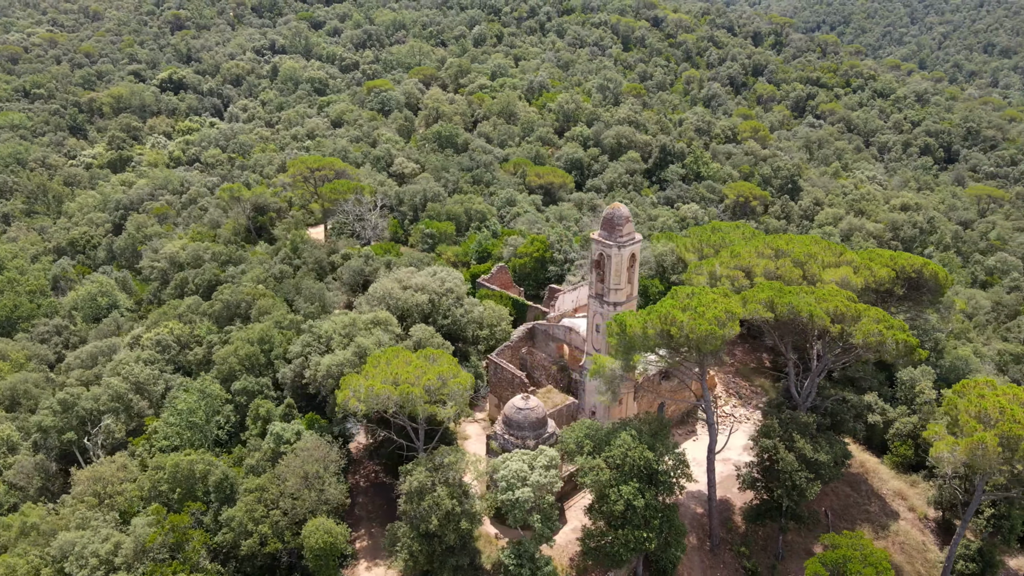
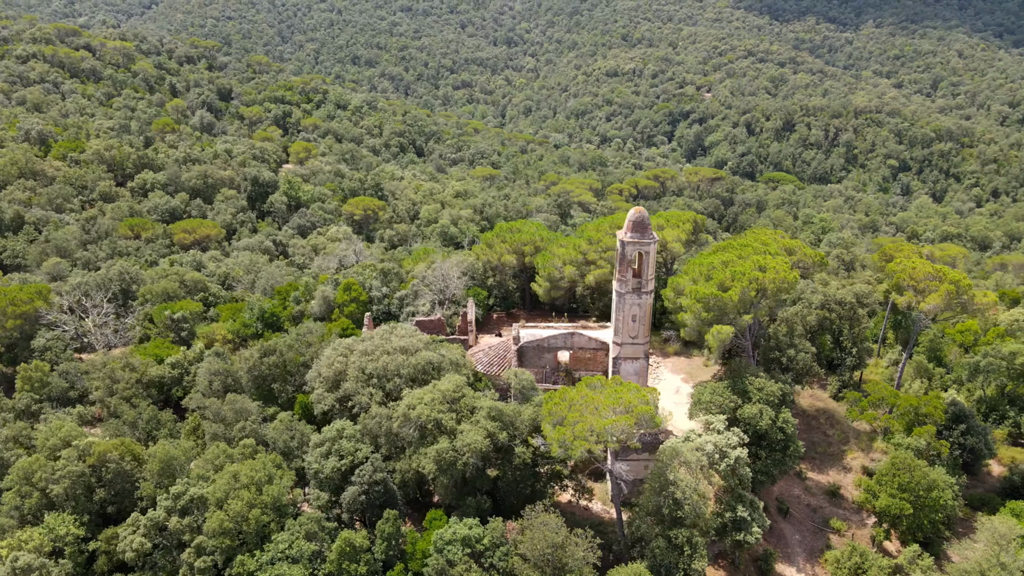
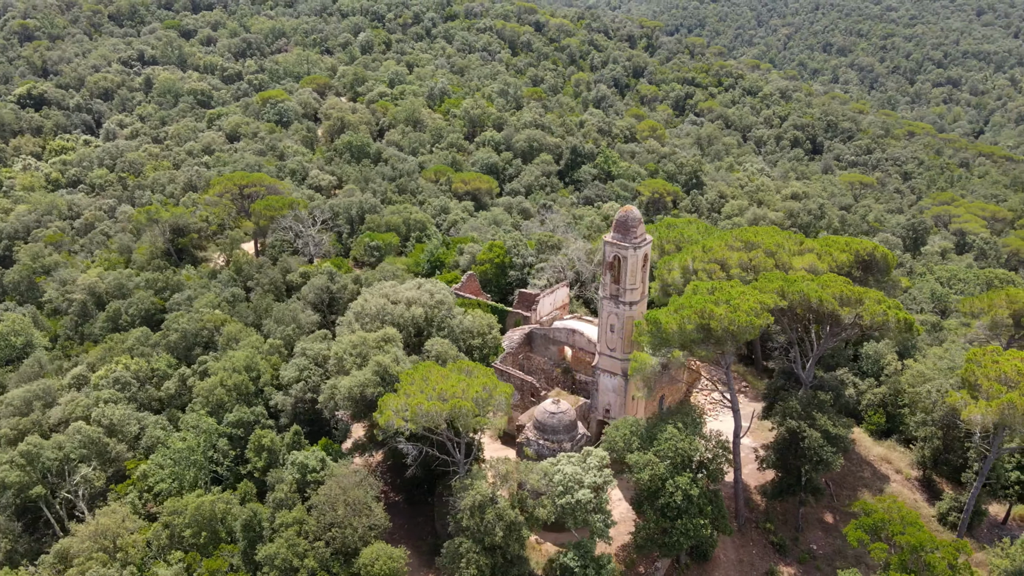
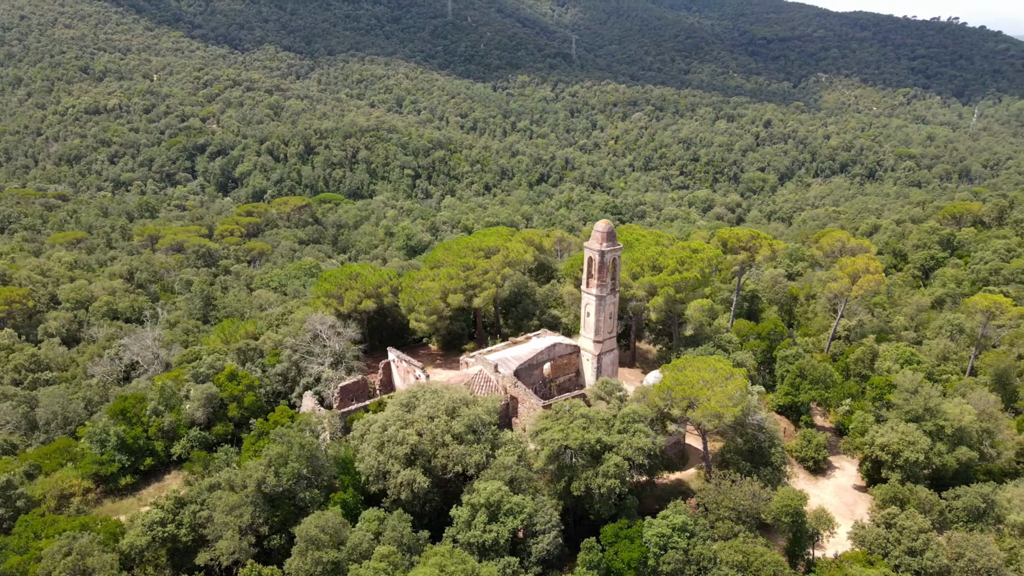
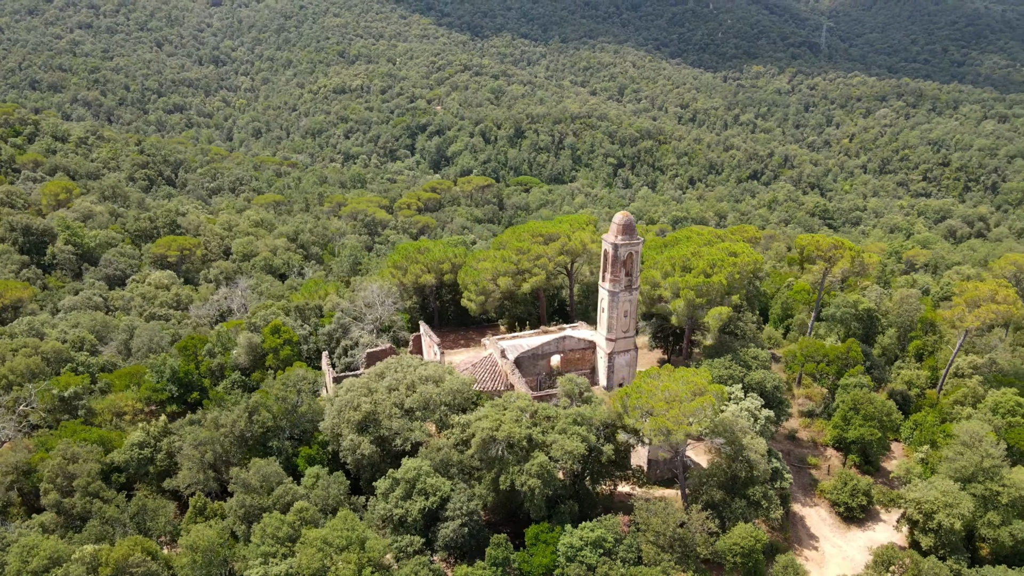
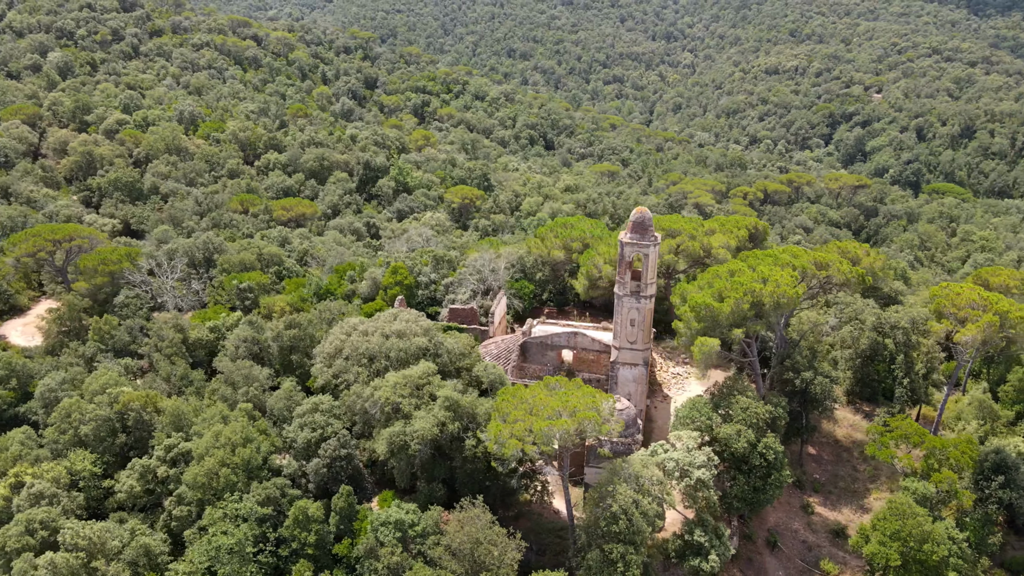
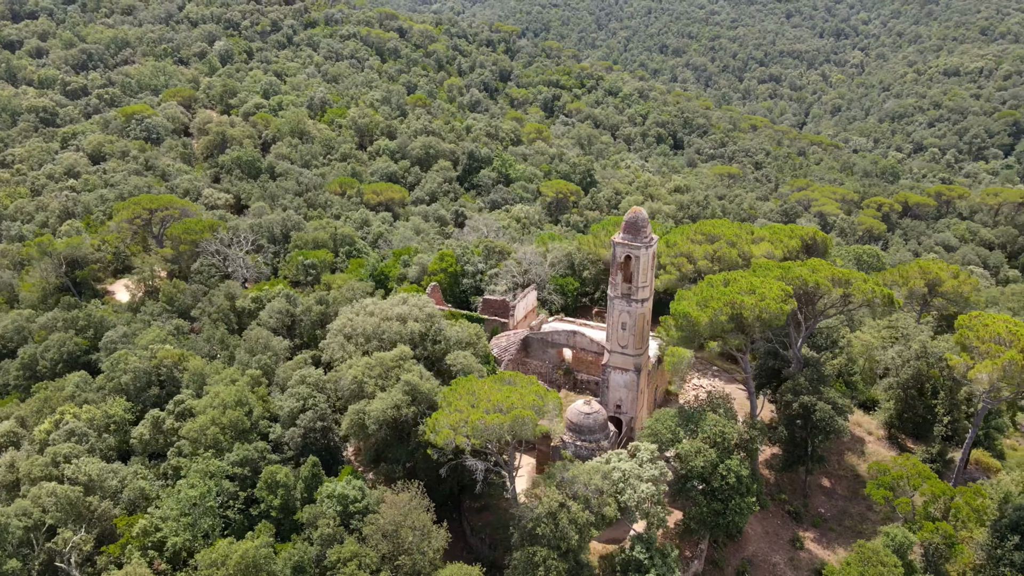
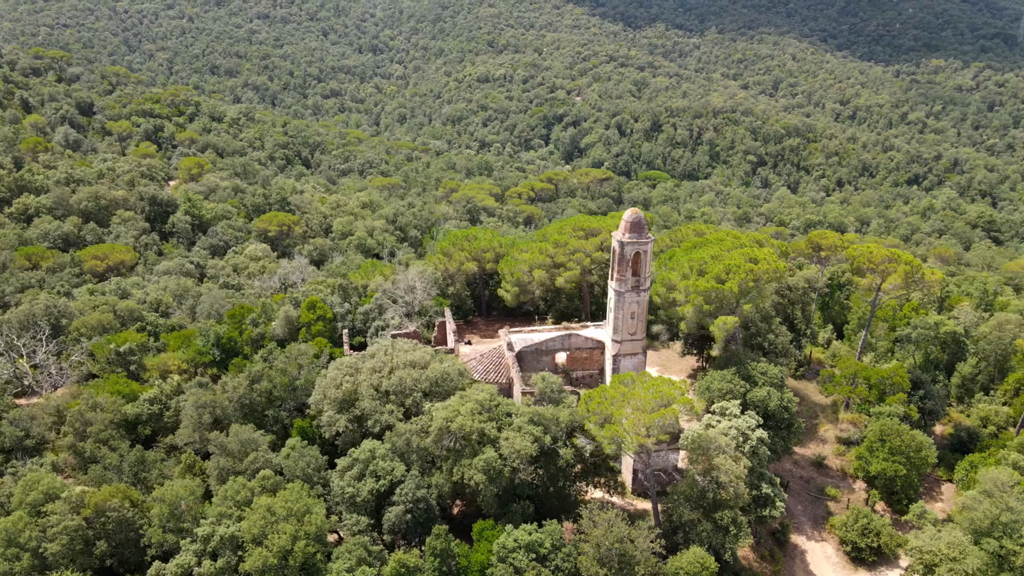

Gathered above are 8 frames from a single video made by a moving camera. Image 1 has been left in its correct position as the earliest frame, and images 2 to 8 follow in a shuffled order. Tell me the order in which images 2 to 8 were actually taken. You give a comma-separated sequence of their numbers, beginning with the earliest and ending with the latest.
3, 7, 6, 2, 8, 5, 4
